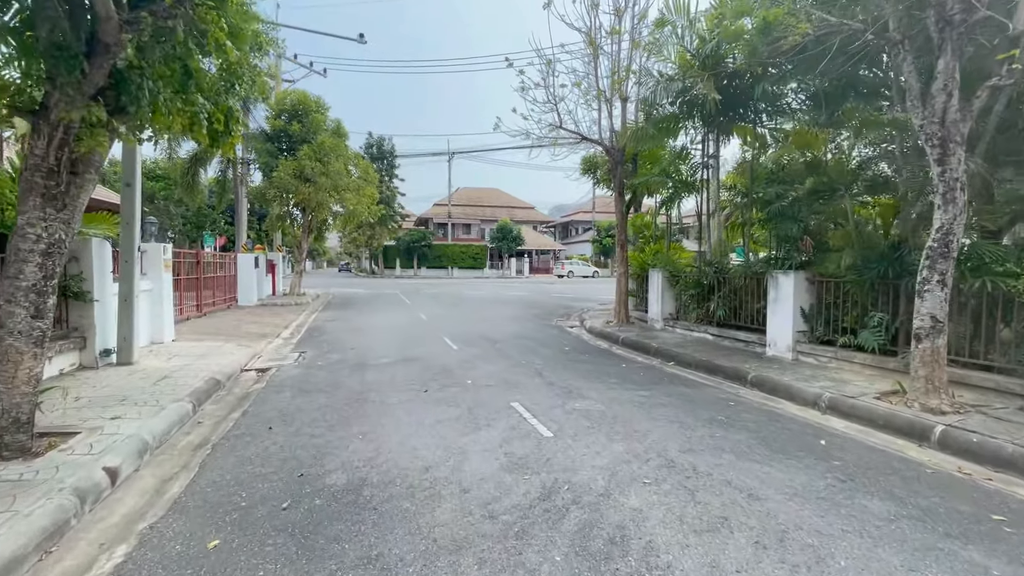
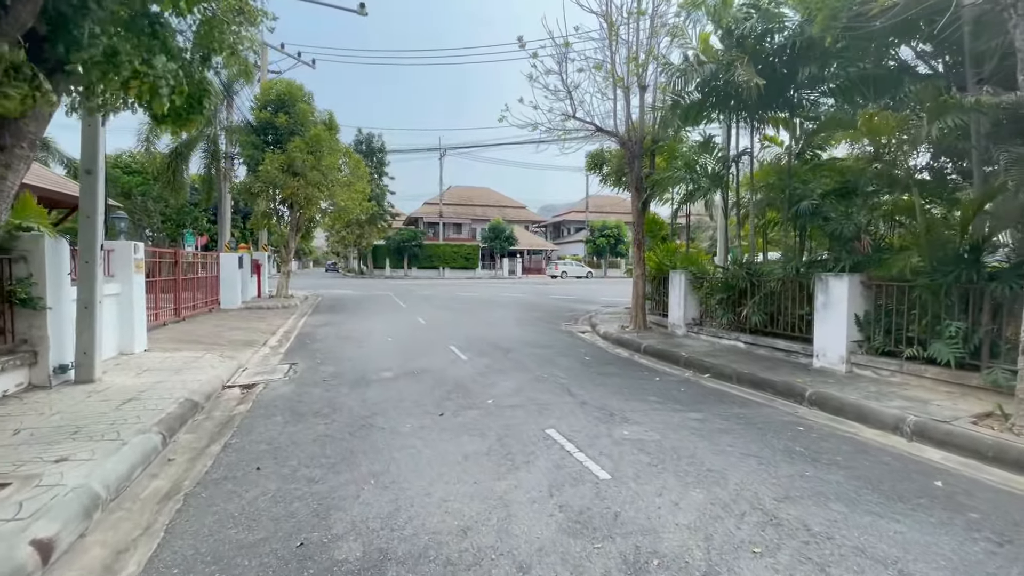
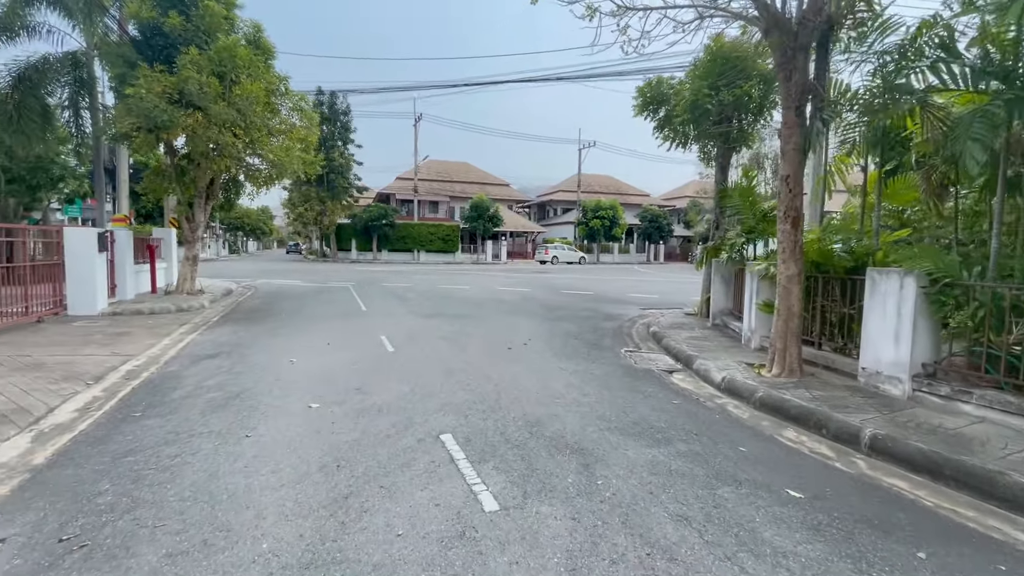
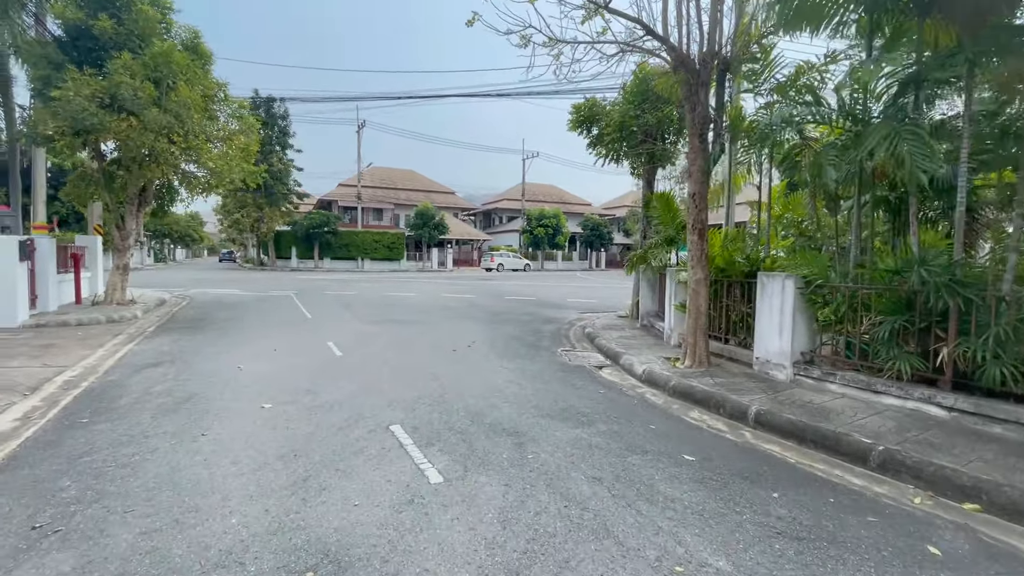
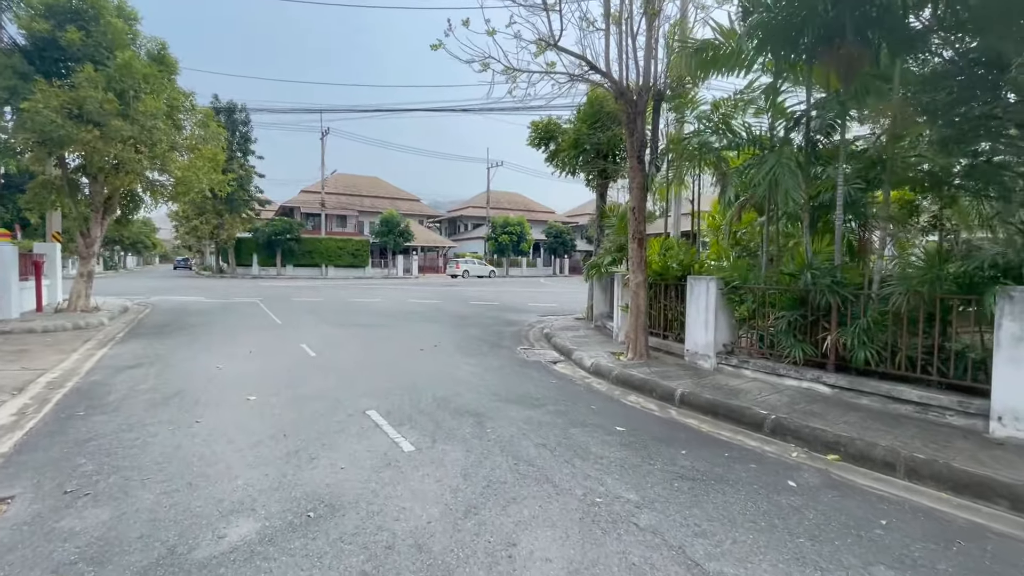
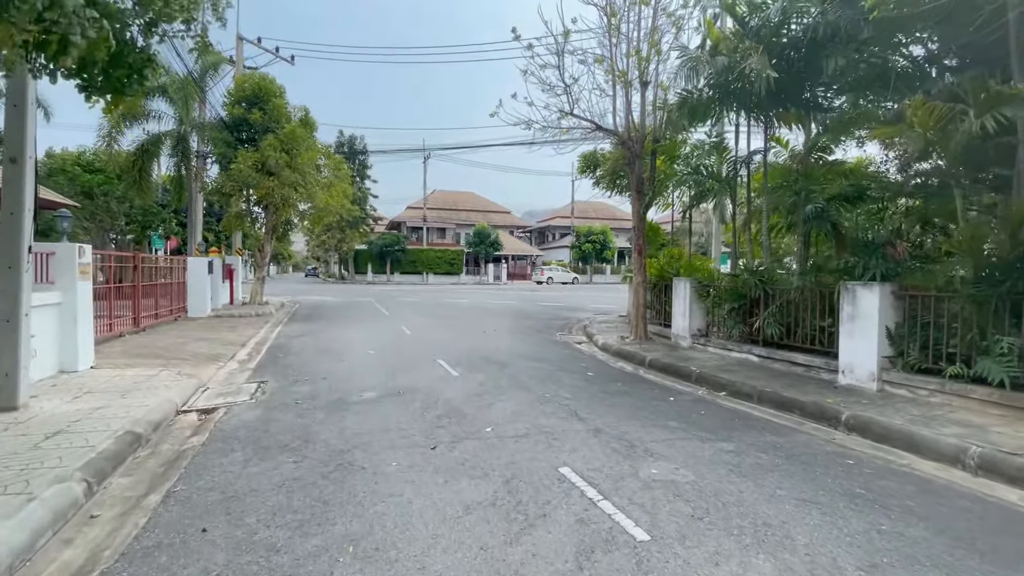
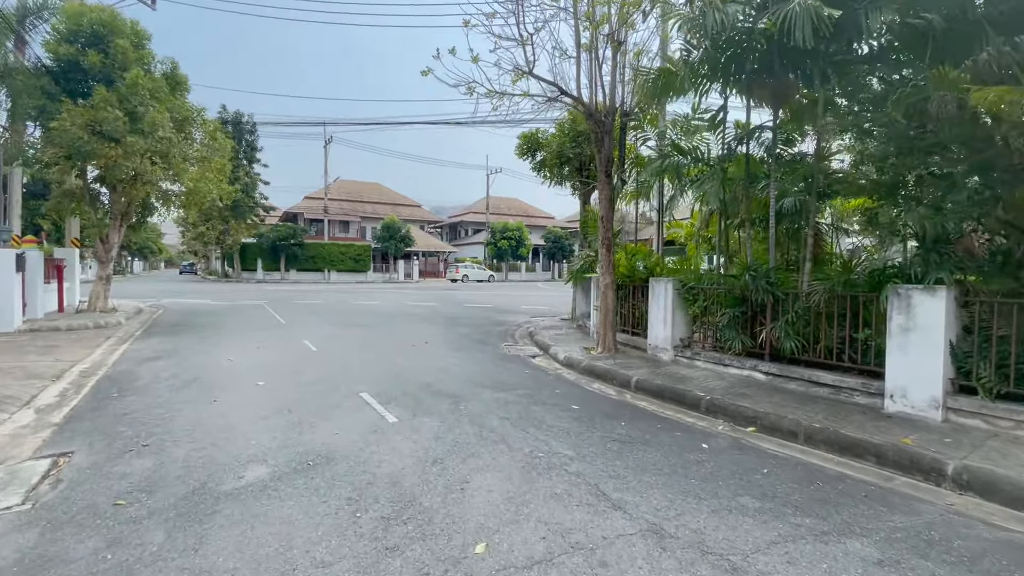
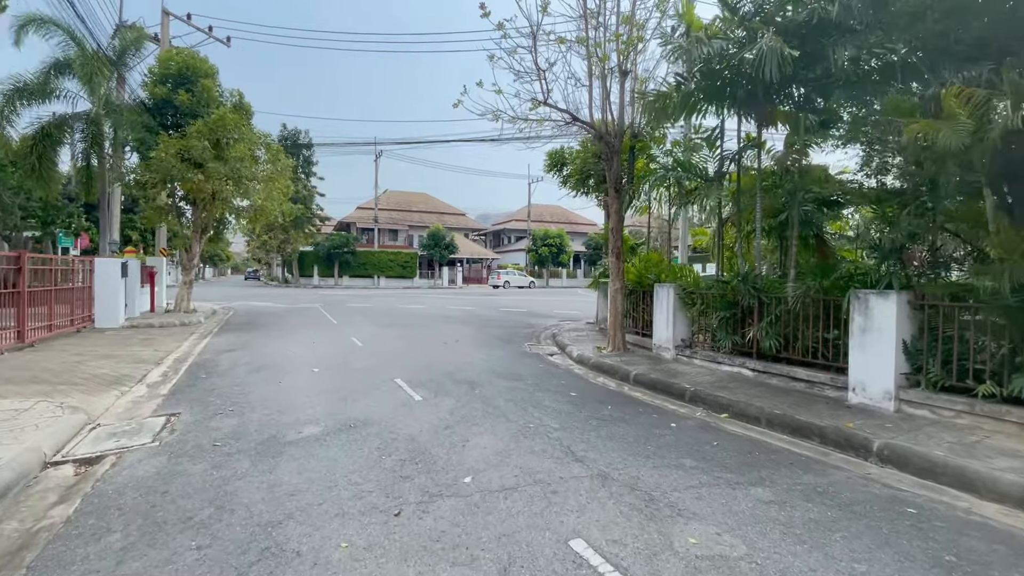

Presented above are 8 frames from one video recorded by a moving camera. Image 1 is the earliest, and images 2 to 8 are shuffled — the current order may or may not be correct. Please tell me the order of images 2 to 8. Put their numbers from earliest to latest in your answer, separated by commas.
2, 6, 8, 7, 5, 4, 3
